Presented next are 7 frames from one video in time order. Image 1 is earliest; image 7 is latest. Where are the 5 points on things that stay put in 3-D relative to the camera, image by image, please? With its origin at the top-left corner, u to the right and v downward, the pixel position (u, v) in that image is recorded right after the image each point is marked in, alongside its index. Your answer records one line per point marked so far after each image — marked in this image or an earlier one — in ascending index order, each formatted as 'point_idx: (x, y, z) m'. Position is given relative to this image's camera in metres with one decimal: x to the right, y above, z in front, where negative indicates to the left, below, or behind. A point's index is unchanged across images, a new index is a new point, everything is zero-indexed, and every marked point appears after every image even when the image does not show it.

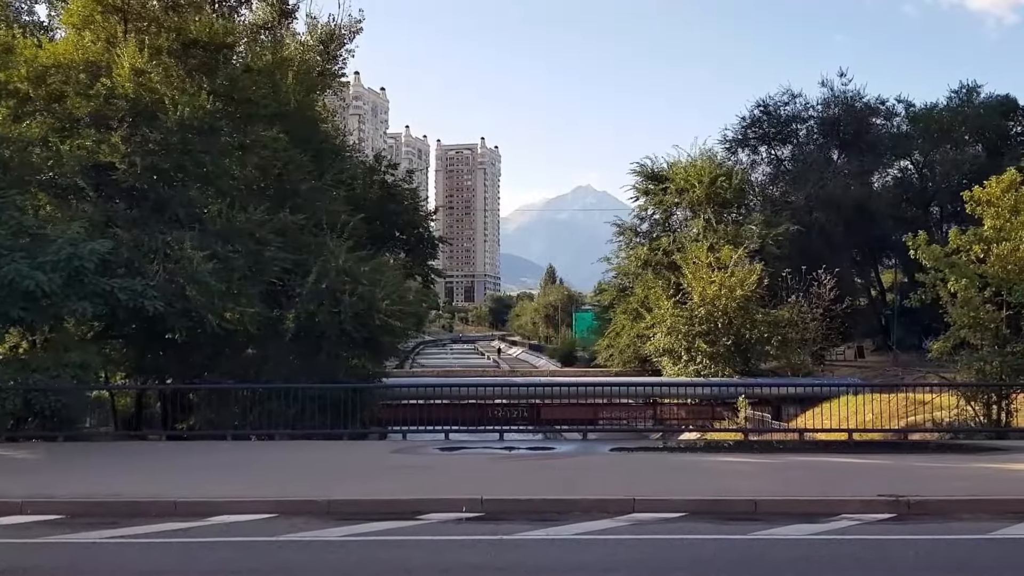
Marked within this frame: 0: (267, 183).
0: (-5.1, +2.2, +18.5) m
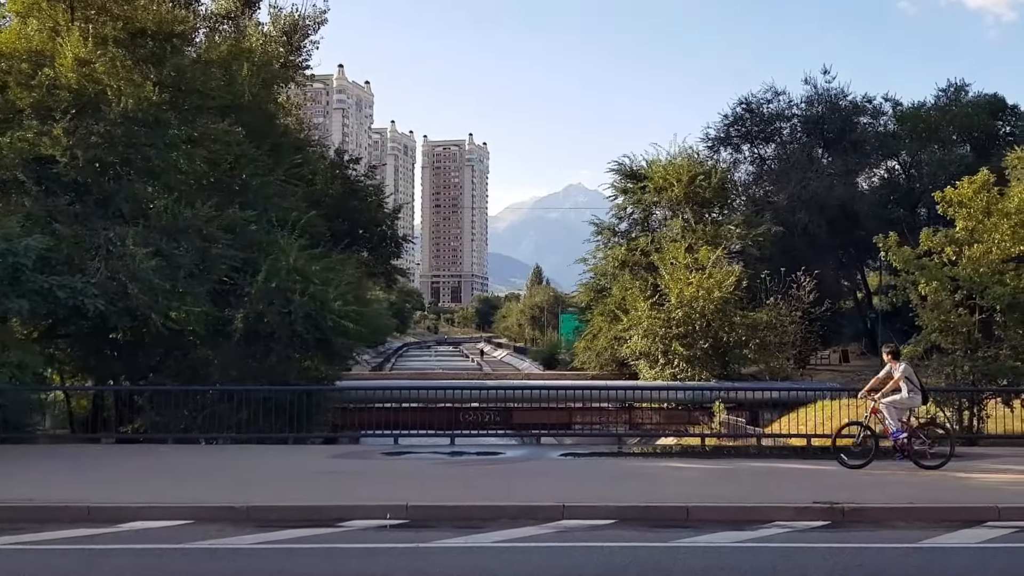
0: (-6.0, +2.2, +17.8) m
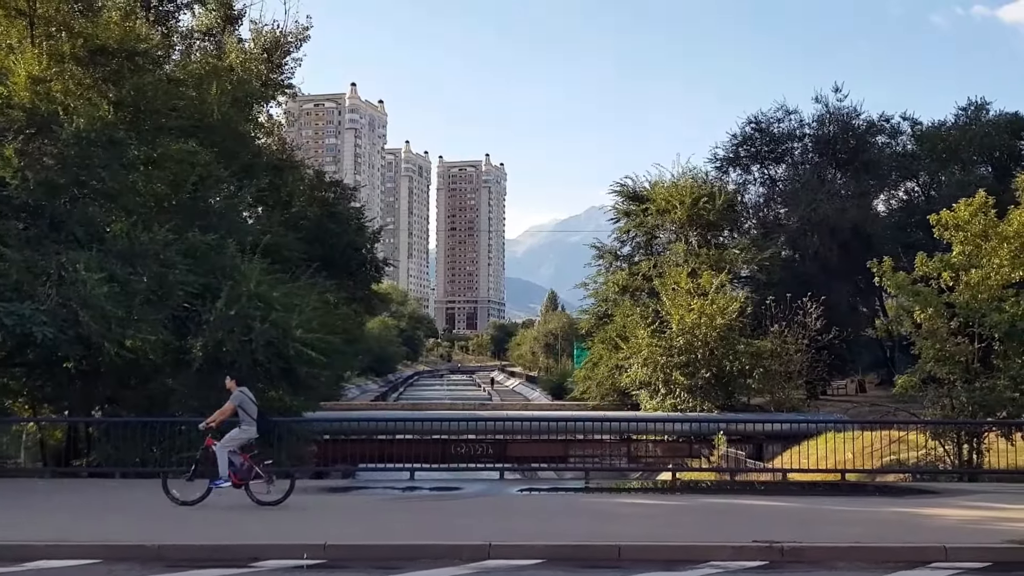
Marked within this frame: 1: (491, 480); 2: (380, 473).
0: (-6.5, +1.7, +17.2) m
1: (-0.4, -3.3, +15.5) m
2: (-2.3, -3.3, +15.8) m
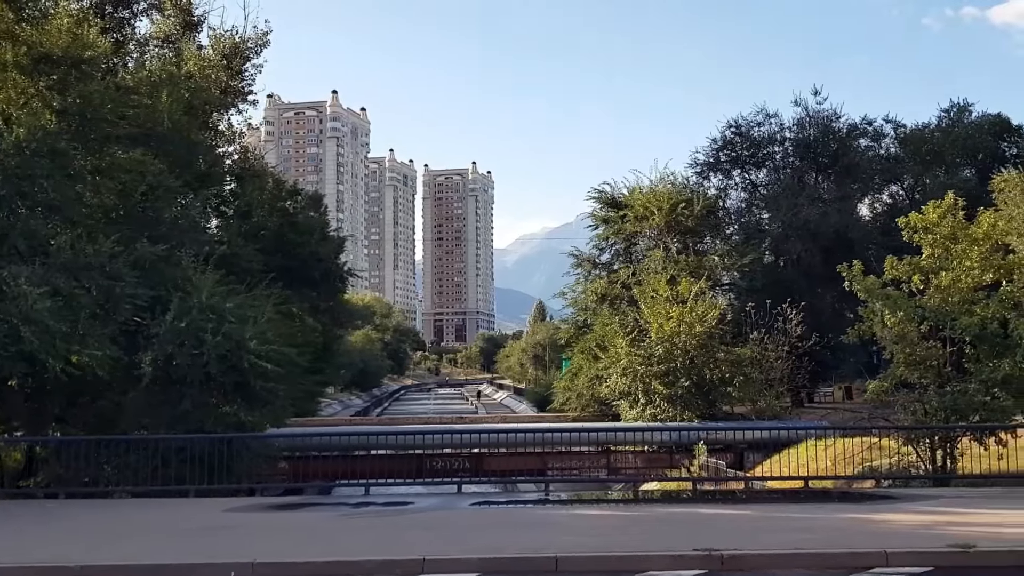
0: (-7.2, +1.5, +16.7) m
1: (-1.1, -3.4, +14.9) m
2: (-3.0, -3.5, +15.2) m
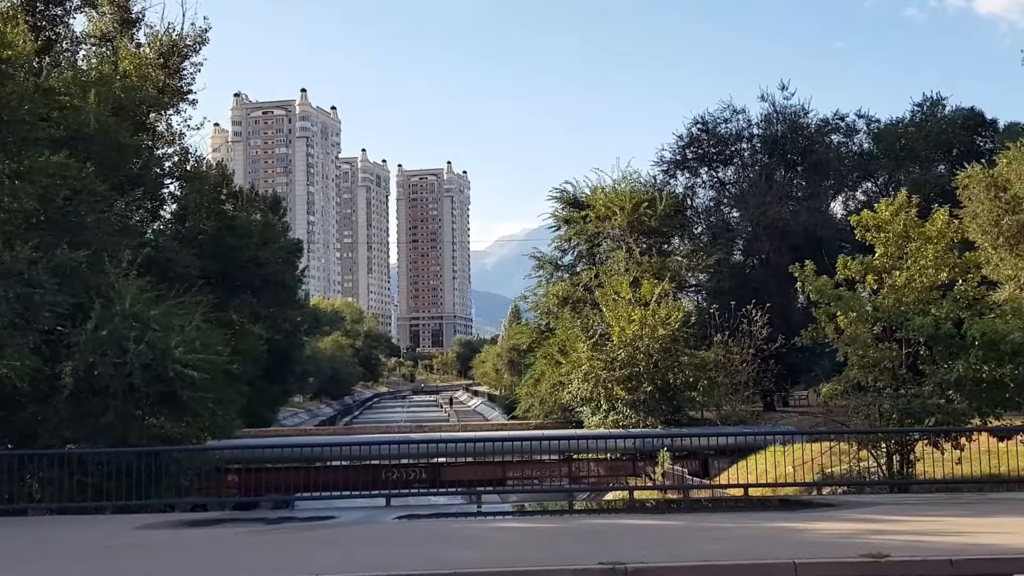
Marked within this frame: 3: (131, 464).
0: (-8.3, +1.3, +16.0) m
1: (-2.1, -3.5, +14.2) m
2: (-4.0, -3.6, +14.5) m
3: (-6.1, -2.8, +14.1) m
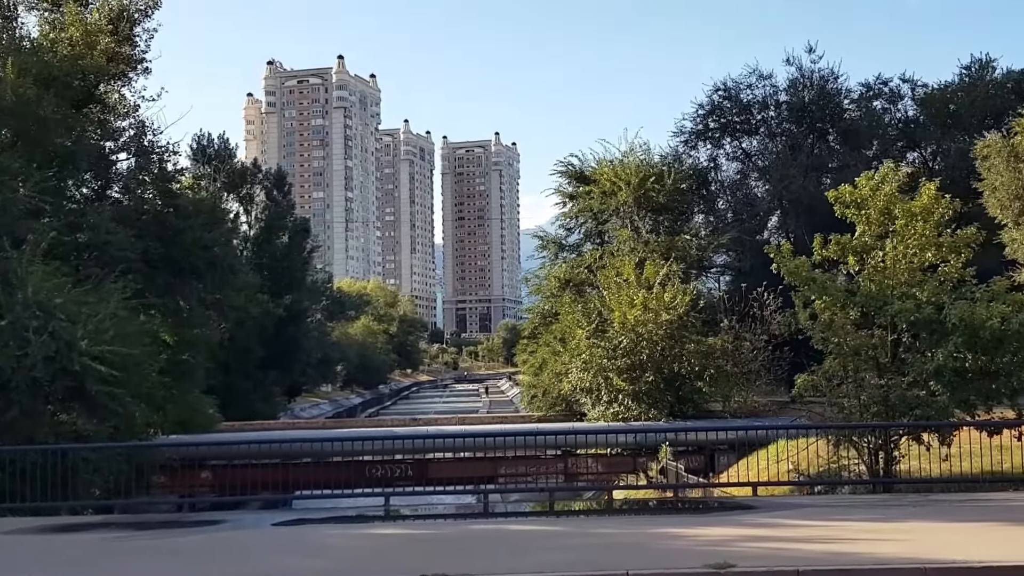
0: (-9.3, +1.5, +15.1) m
1: (-3.2, -3.2, +12.8) m
2: (-5.1, -3.3, +13.2) m
3: (-7.3, -2.6, +13.0) m
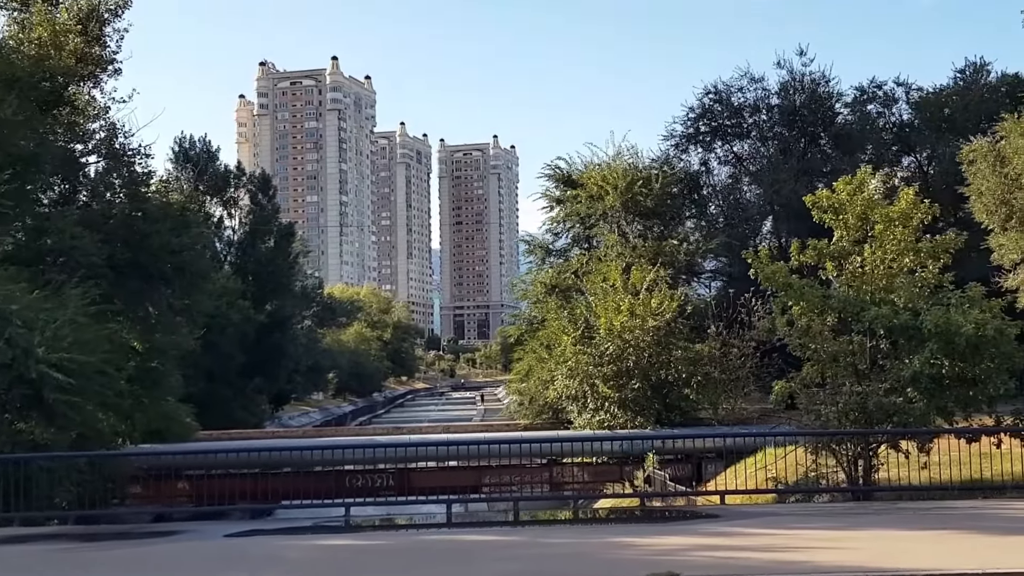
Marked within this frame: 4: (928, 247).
0: (-9.8, +1.4, +14.7) m
1: (-3.7, -3.3, +12.3) m
2: (-5.6, -3.4, +12.8) m
3: (-7.8, -2.7, +12.6) m
4: (+5.5, +0.6, +11.6) m
